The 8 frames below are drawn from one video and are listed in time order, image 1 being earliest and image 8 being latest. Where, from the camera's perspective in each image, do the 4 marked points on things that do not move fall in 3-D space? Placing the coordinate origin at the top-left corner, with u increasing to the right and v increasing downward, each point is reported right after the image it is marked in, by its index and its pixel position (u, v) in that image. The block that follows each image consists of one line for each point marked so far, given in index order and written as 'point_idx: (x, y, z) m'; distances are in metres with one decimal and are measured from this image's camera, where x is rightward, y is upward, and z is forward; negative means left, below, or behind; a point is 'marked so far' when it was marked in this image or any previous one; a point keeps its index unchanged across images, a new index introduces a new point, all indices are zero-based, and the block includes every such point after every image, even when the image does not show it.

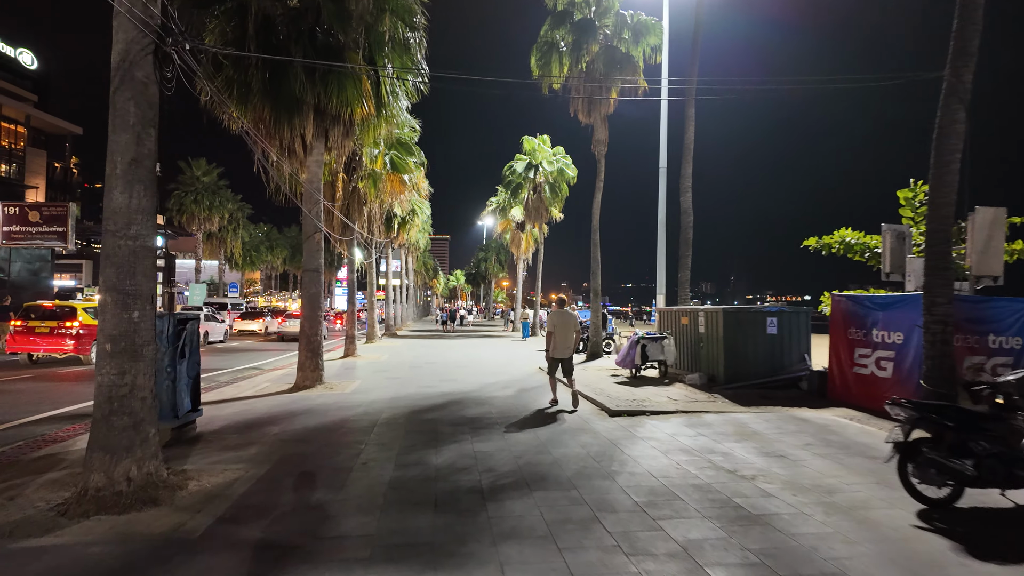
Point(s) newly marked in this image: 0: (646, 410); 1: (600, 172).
0: (+2.1, -1.9, +9.1) m
1: (+2.9, +3.9, +19.1) m
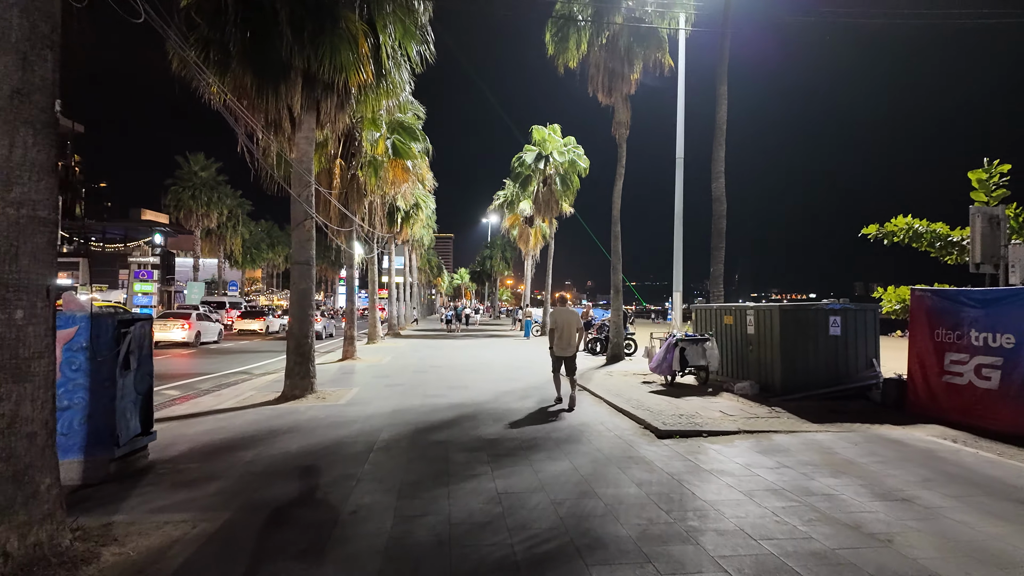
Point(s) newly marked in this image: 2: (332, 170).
0: (+2.5, -1.8, +7.5) m
1: (+3.3, +4.0, +17.4) m
2: (-5.6, +3.6, +17.4) m
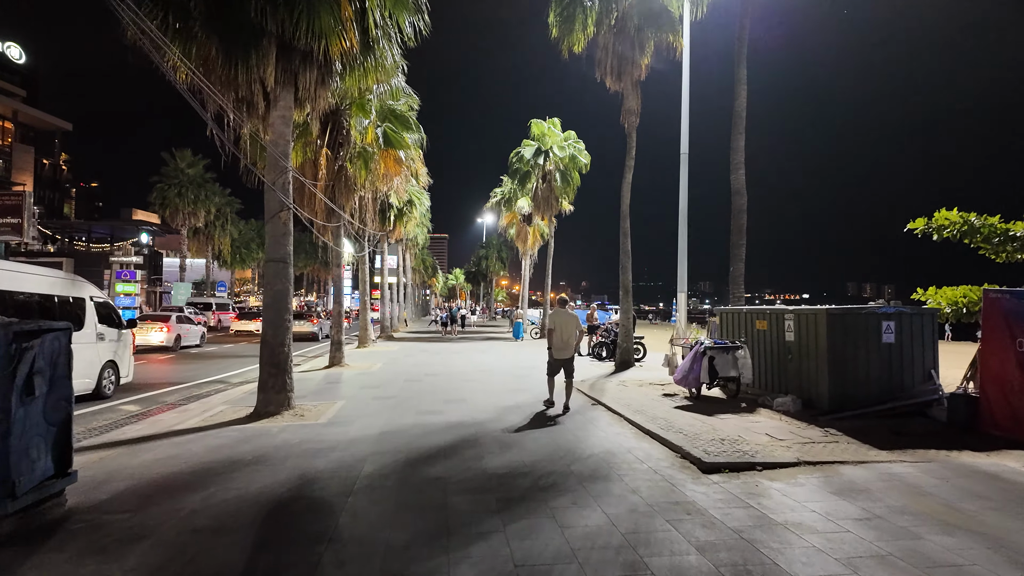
0: (+2.6, -1.8, +6.2) m
1: (+3.3, +4.0, +16.1) m
2: (-5.5, +3.6, +16.0) m
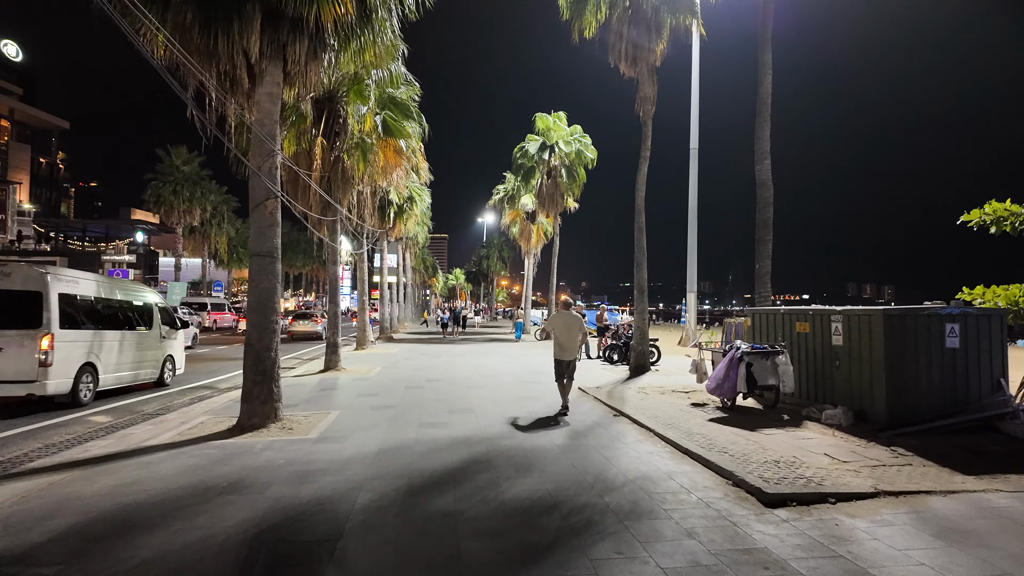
0: (+2.8, -1.8, +5.2) m
1: (+3.5, +4.0, +15.1) m
2: (-5.3, +3.6, +15.0) m
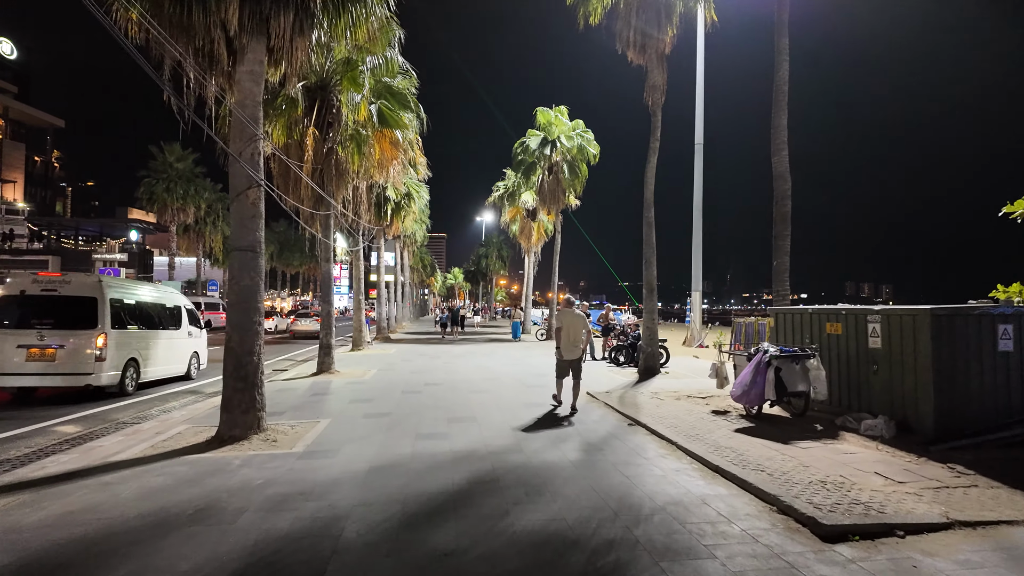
0: (+2.9, -1.8, +4.4) m
1: (+3.6, +4.1, +14.4) m
2: (-5.3, +3.6, +14.3) m
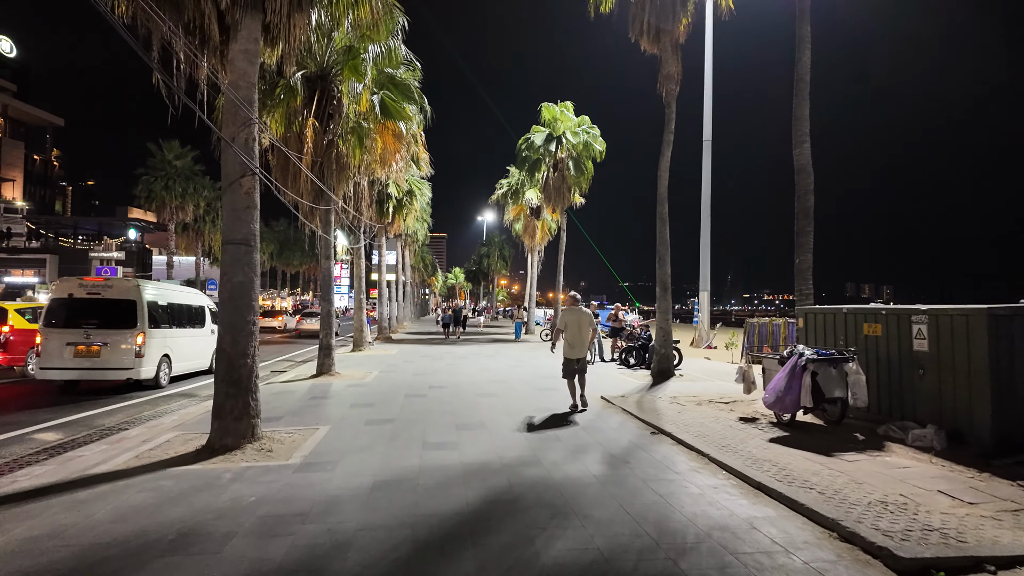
0: (+3.1, -1.8, +3.8) m
1: (+3.8, +4.1, +13.8) m
2: (-5.1, +3.7, +13.7) m
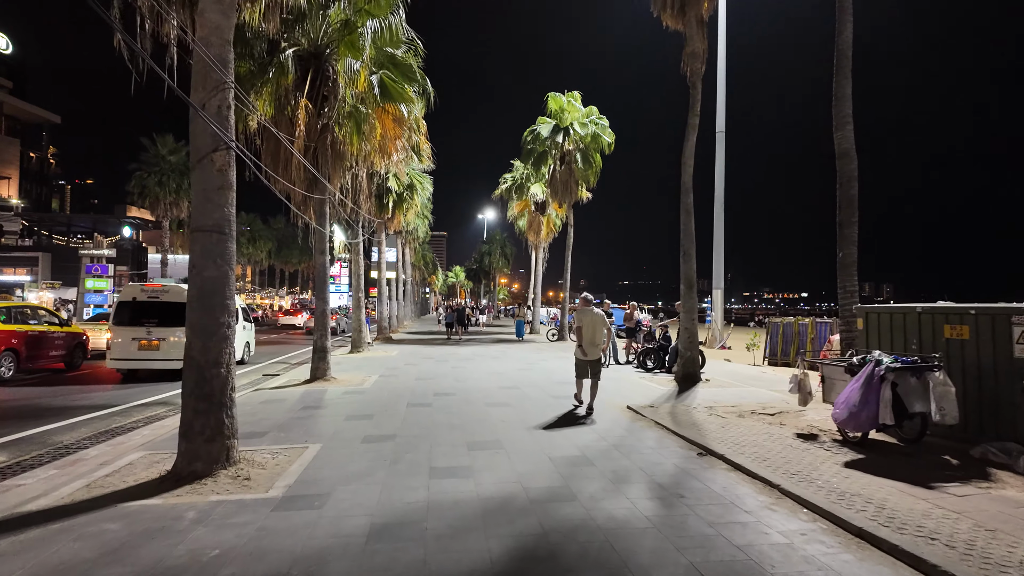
0: (+3.3, -1.7, +2.7) m
1: (+4.0, +4.2, +12.7) m
2: (-4.8, +3.7, +12.5) m
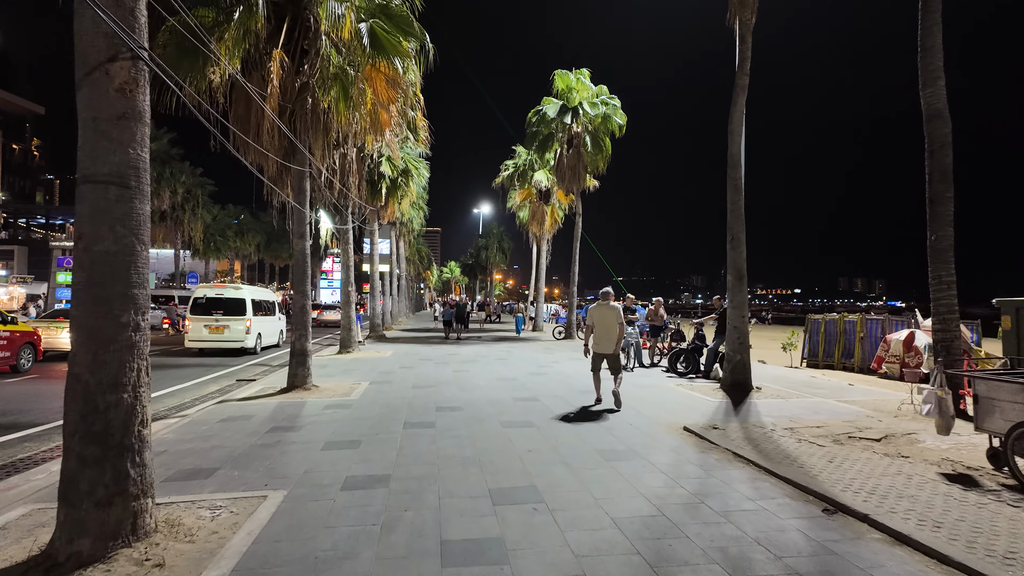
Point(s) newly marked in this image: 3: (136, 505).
0: (+3.7, -1.6, +0.7) m
1: (+4.3, +4.3, +10.7) m
2: (-4.5, +3.9, +10.5) m
3: (-2.6, -1.5, +4.0) m
